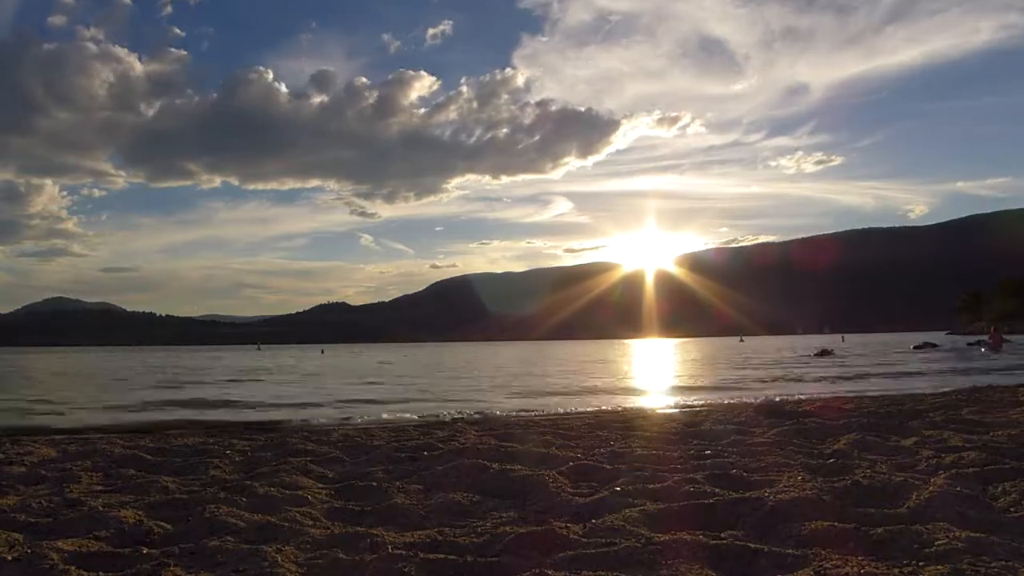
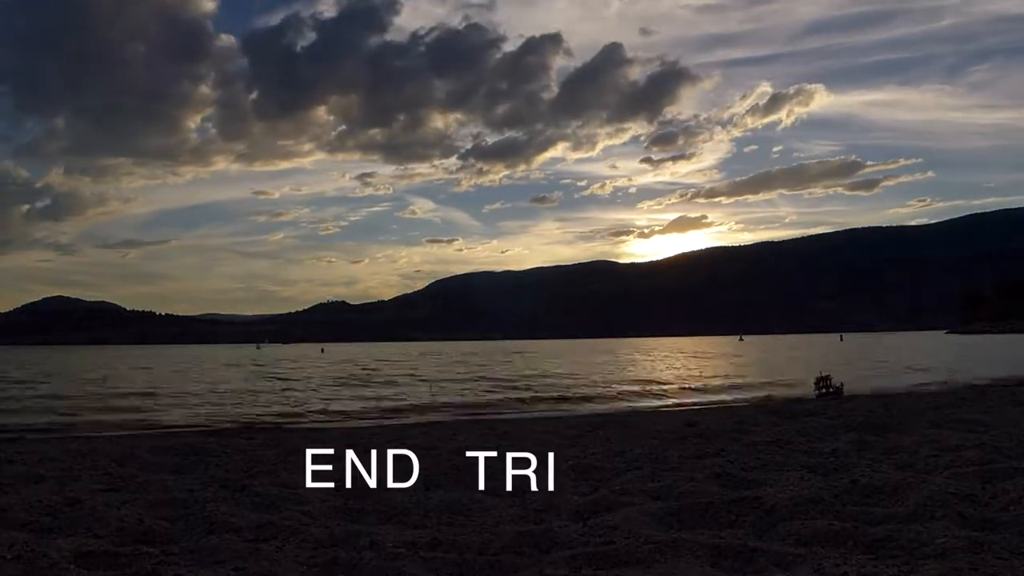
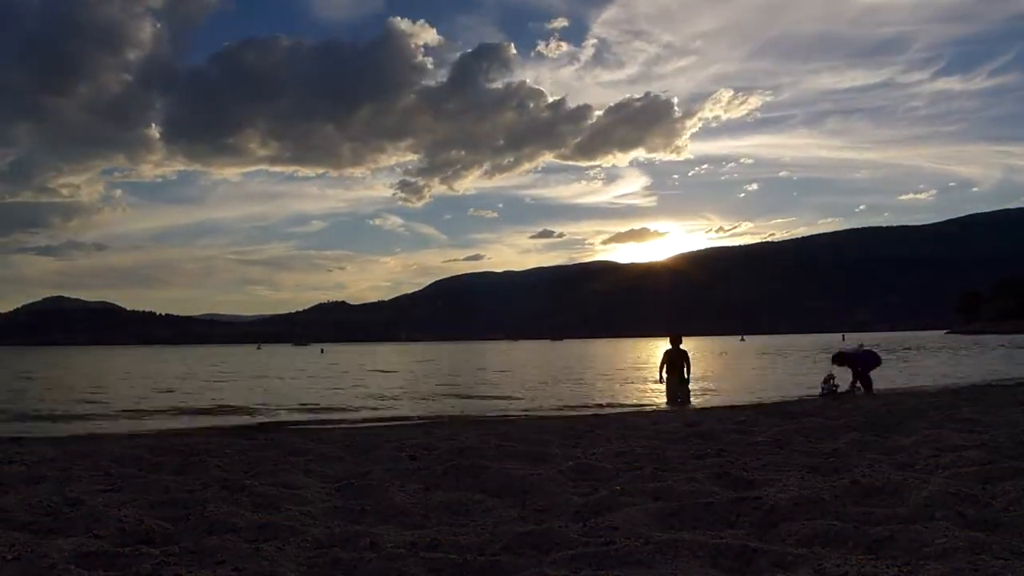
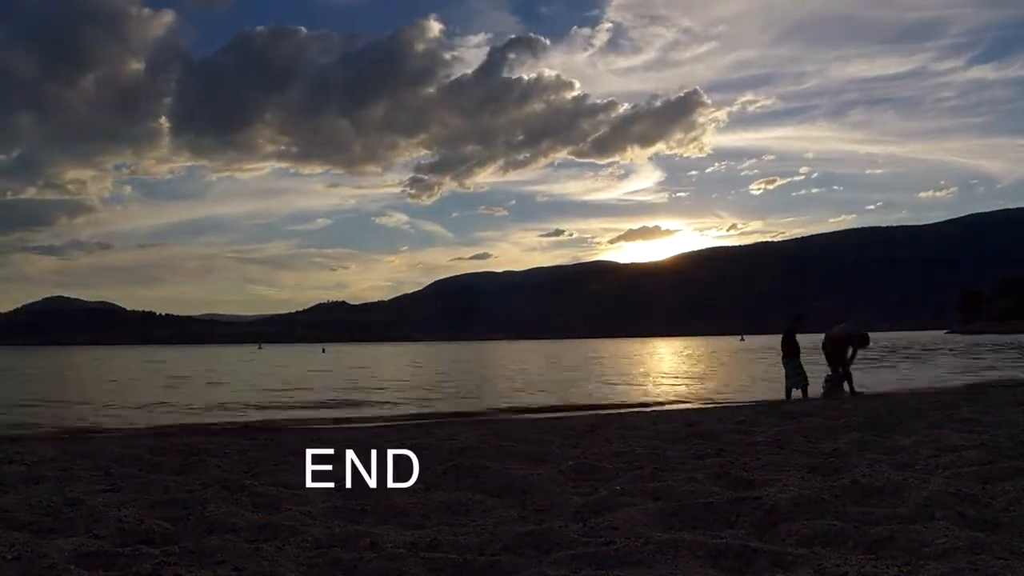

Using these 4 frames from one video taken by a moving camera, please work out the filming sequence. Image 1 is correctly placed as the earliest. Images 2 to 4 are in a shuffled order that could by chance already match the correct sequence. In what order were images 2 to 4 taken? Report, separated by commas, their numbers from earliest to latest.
3, 4, 2
